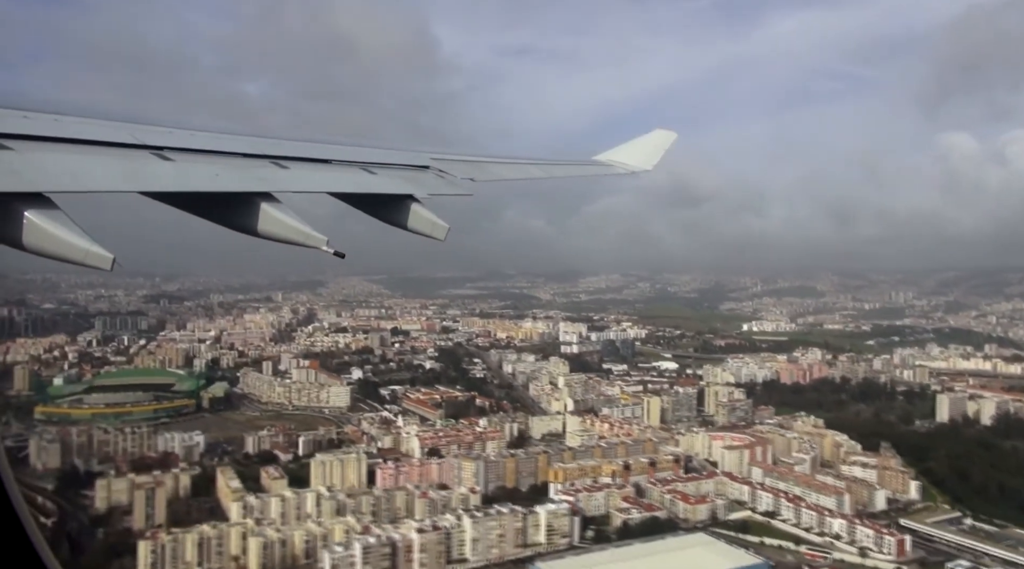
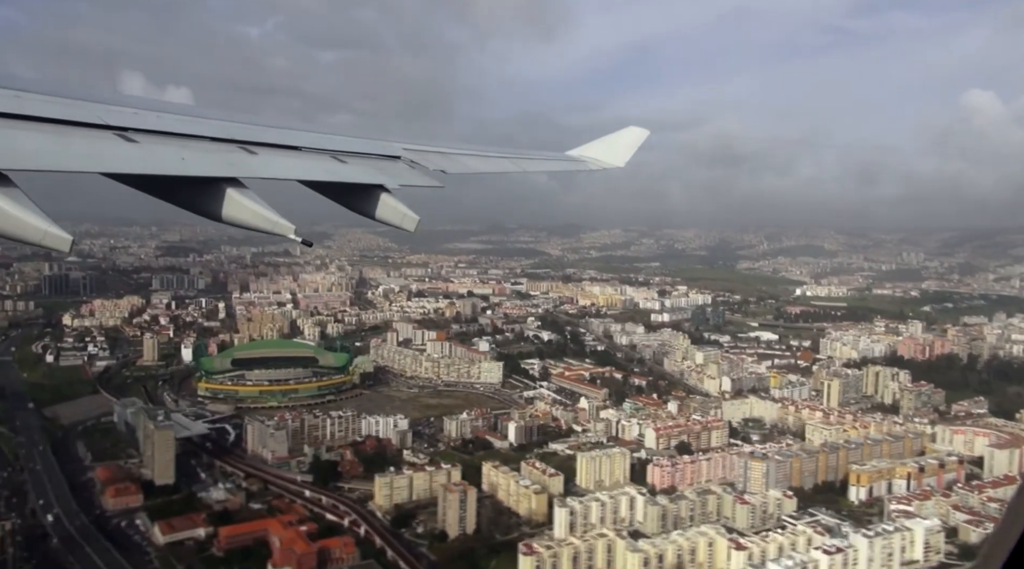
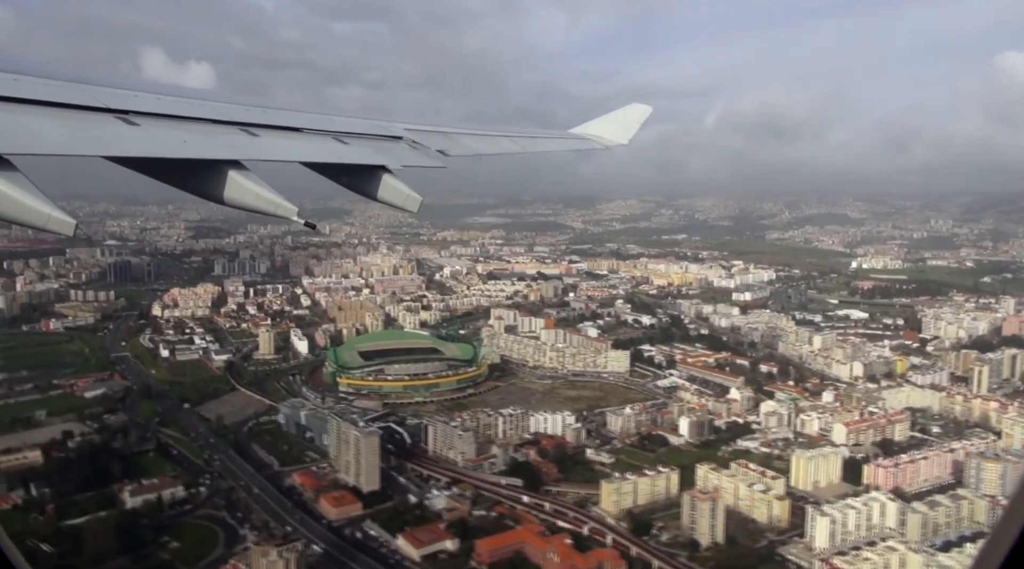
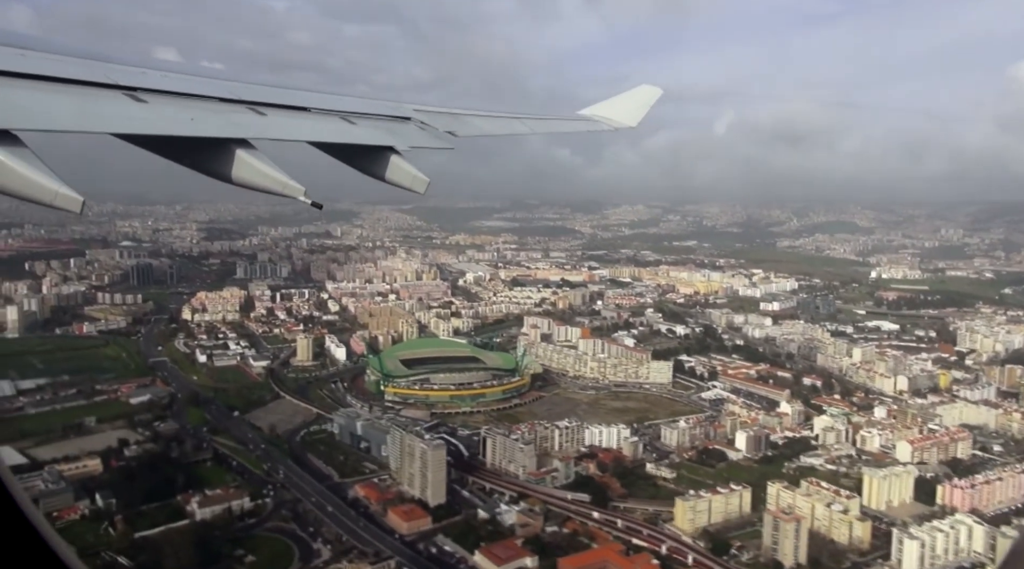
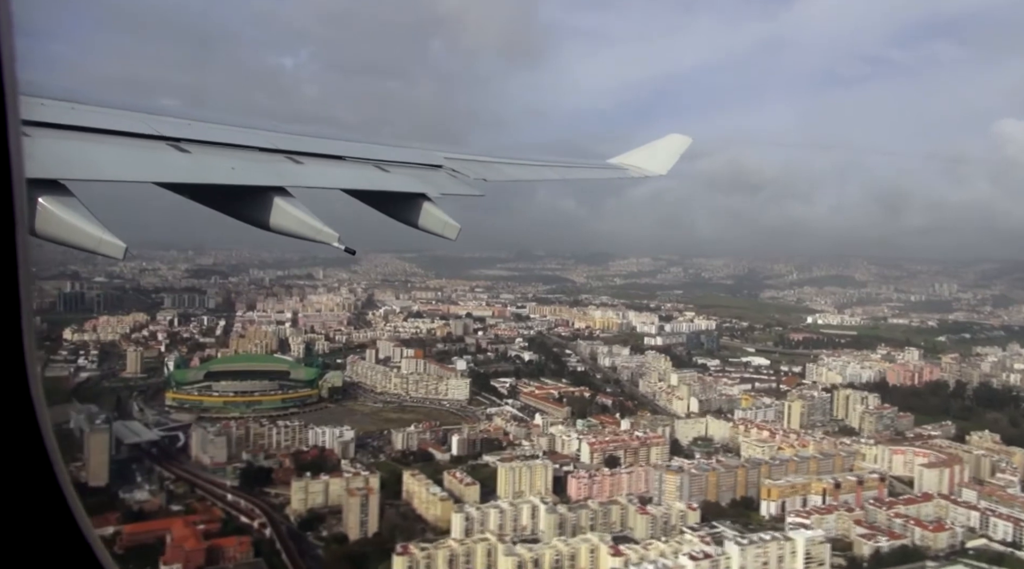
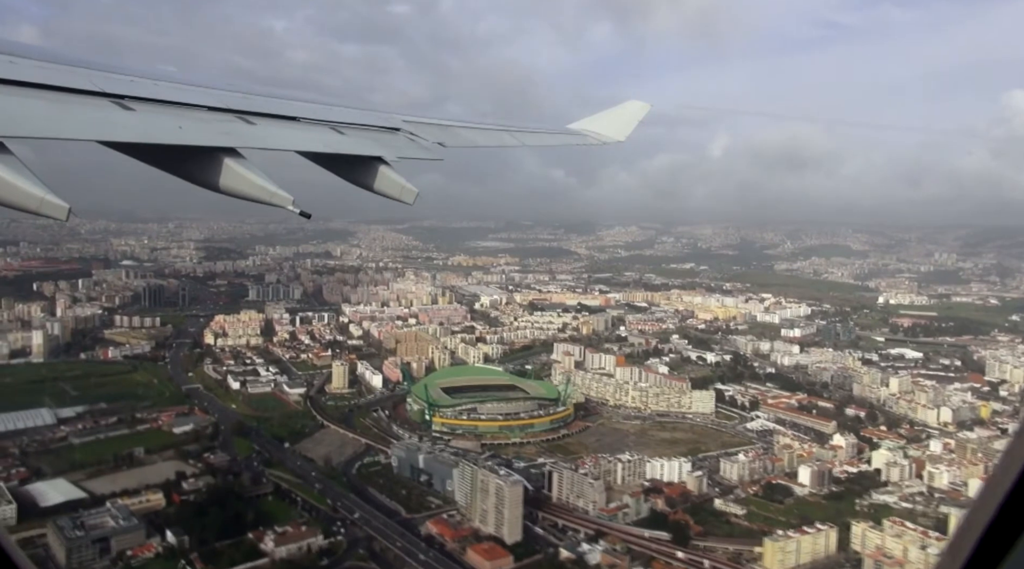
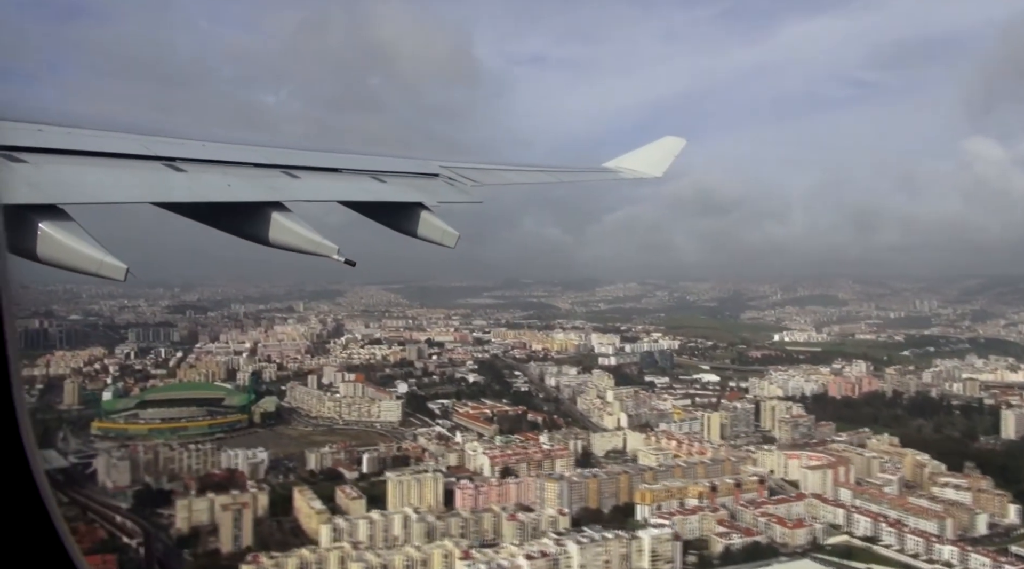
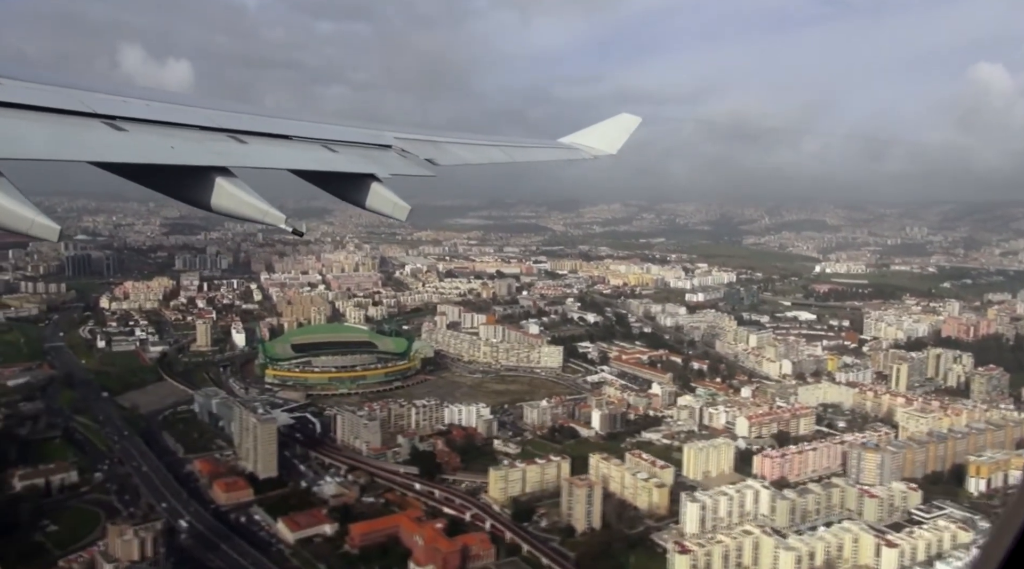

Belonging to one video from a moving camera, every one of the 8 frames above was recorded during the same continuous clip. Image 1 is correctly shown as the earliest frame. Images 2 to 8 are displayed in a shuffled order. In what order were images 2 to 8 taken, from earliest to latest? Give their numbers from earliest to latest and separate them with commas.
7, 5, 2, 8, 3, 4, 6
